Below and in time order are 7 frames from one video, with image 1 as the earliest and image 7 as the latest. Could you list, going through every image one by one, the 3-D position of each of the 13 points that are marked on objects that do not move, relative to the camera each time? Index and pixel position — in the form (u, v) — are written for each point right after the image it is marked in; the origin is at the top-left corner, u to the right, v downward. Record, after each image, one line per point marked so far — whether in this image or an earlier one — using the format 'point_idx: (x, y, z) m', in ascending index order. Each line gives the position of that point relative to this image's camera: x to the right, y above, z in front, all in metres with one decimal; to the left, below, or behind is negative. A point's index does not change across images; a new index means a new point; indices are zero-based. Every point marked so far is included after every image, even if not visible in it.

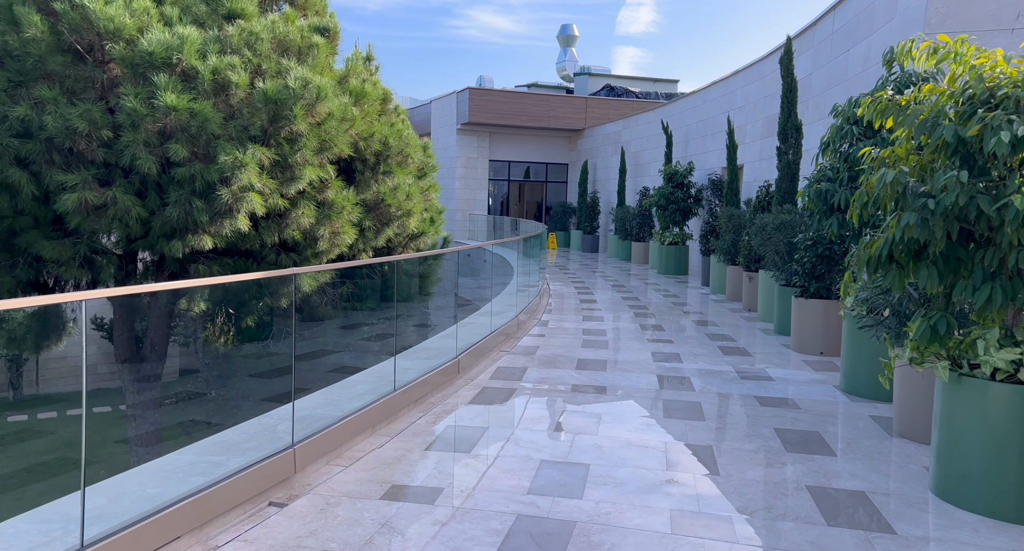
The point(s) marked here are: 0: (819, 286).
0: (+3.4, -0.1, +8.1) m
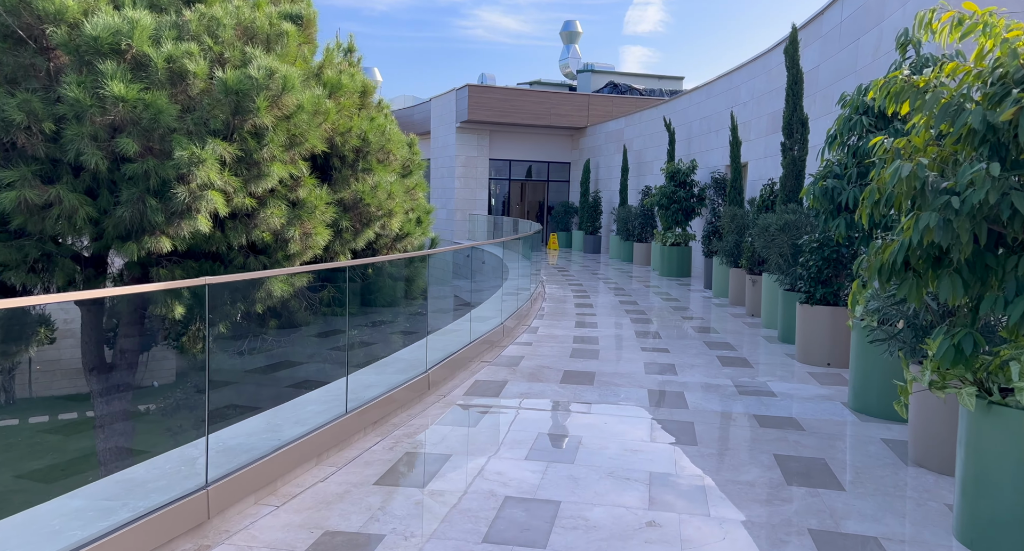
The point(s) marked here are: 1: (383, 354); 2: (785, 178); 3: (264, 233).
0: (+3.2, -0.2, +7.5) m
1: (-1.0, -0.6, +5.6) m
2: (+3.8, +1.4, +10.2) m
3: (-2.7, +0.5, +7.9) m
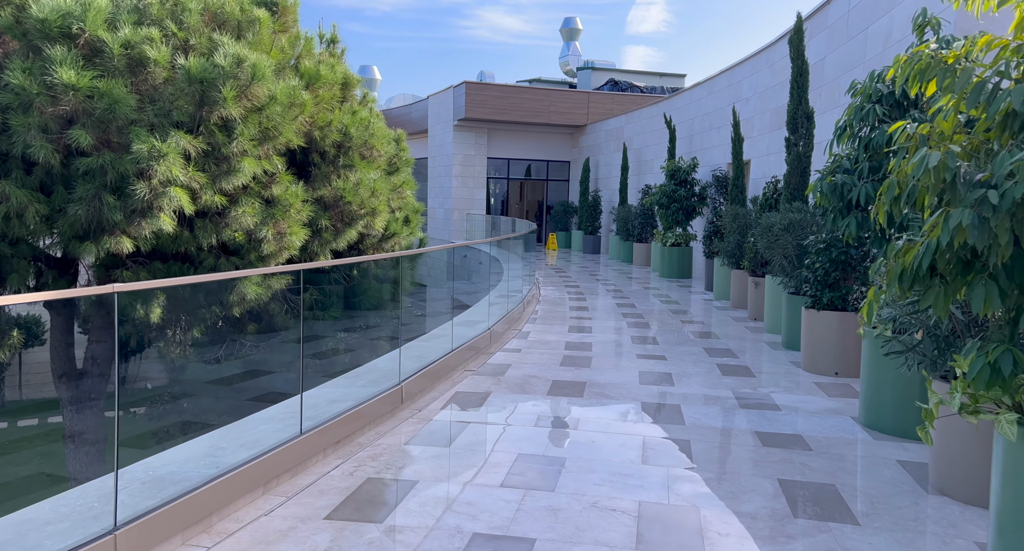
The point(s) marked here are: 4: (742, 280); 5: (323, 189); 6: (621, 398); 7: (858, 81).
0: (+3.1, -0.2, +7.0) m
1: (-1.2, -0.6, +5.1) m
2: (+3.7, +1.3, +9.7) m
3: (-2.8, +0.4, +7.5) m
4: (+3.7, -0.1, +11.7) m
5: (-2.2, +1.0, +8.6) m
6: (+0.9, -1.1, +6.3) m
7: (+2.6, +1.5, +5.6) m
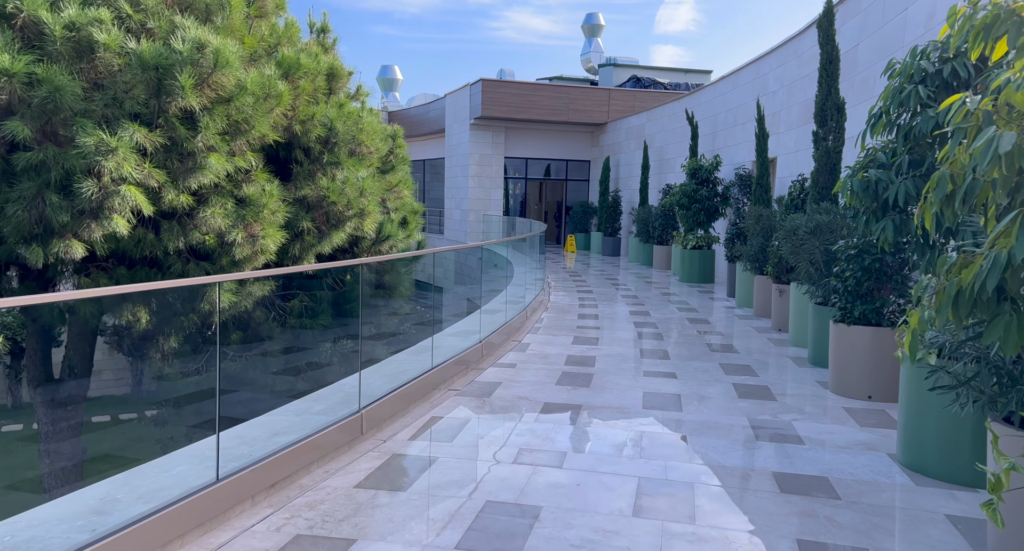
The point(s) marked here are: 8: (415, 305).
0: (+3.0, -0.3, +6.1) m
1: (-1.3, -0.7, +4.5) m
2: (+3.7, +1.2, +8.8) m
3: (-2.9, +0.4, +6.8) m
4: (+3.8, -0.2, +10.9) m
5: (-2.2, +1.0, +8.0) m
6: (+0.8, -1.1, +5.5) m
7: (+2.5, +1.4, +4.8) m
8: (-0.8, -0.2, +6.1) m
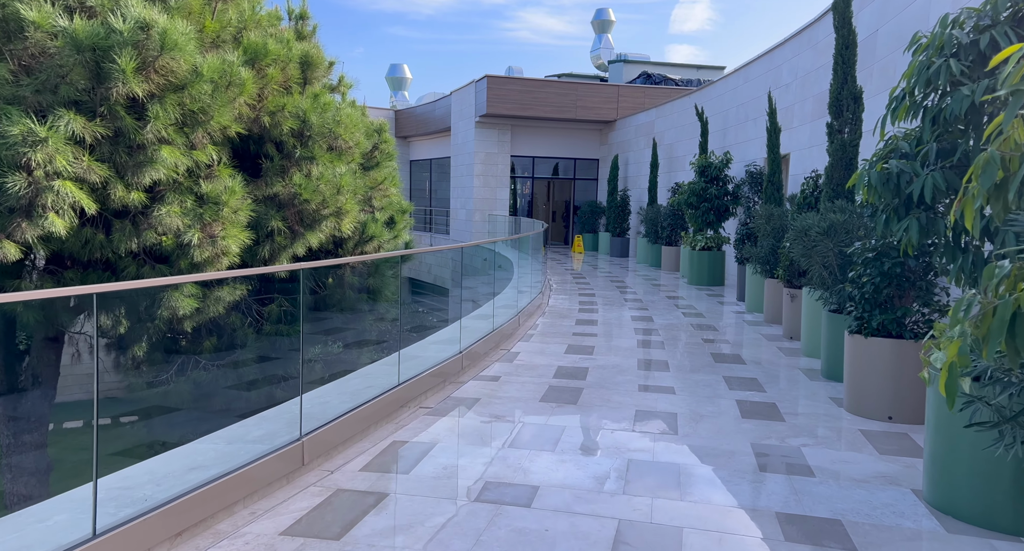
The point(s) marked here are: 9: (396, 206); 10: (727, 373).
0: (+2.8, -0.3, +5.5) m
1: (-1.5, -0.7, +3.9) m
2: (+3.5, +1.2, +8.1) m
3: (-3.0, +0.3, +6.3) m
4: (+3.7, -0.2, +10.2) m
5: (-2.4, +0.9, +7.4) m
6: (+0.6, -1.2, +4.9) m
7: (+2.3, +1.4, +4.1) m
8: (-1.0, -0.3, +5.5) m
9: (-1.6, +0.9, +9.9) m
10: (+2.2, -1.0, +7.4) m
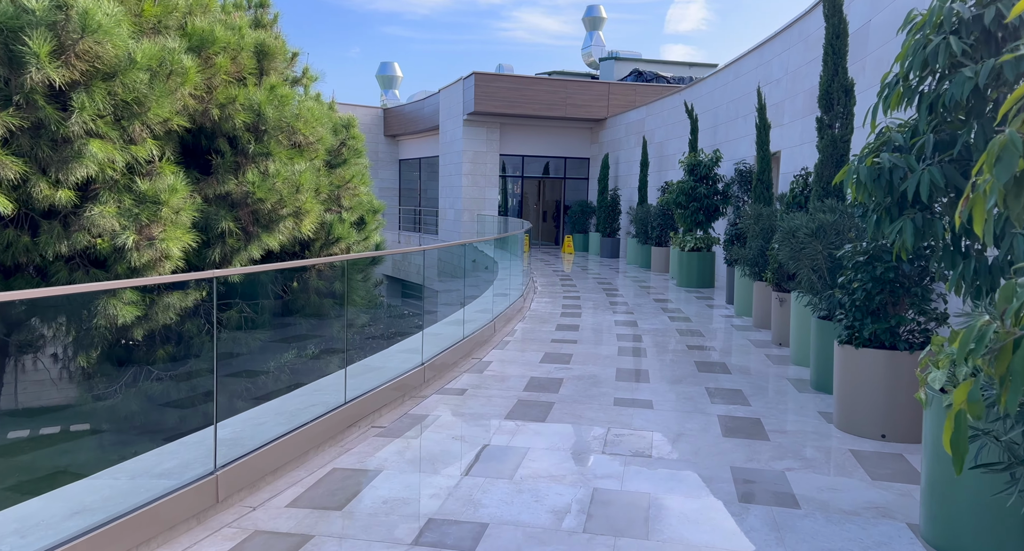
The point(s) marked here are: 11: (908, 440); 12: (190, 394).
0: (+2.5, -0.4, +5.0) m
1: (-1.8, -0.8, +3.4) m
2: (+3.2, +1.2, +7.7) m
3: (-3.3, +0.3, +5.8) m
4: (+3.4, -0.3, +9.7) m
5: (-2.7, +0.9, +6.9) m
6: (+0.3, -1.2, +4.4) m
7: (+2.0, +1.3, +3.7) m
8: (-1.3, -0.3, +5.0) m
9: (-1.9, +0.9, +9.4) m
10: (+1.9, -1.0, +6.9) m
11: (+2.7, -1.1, +5.0) m
12: (-1.7, -0.6, +3.7) m
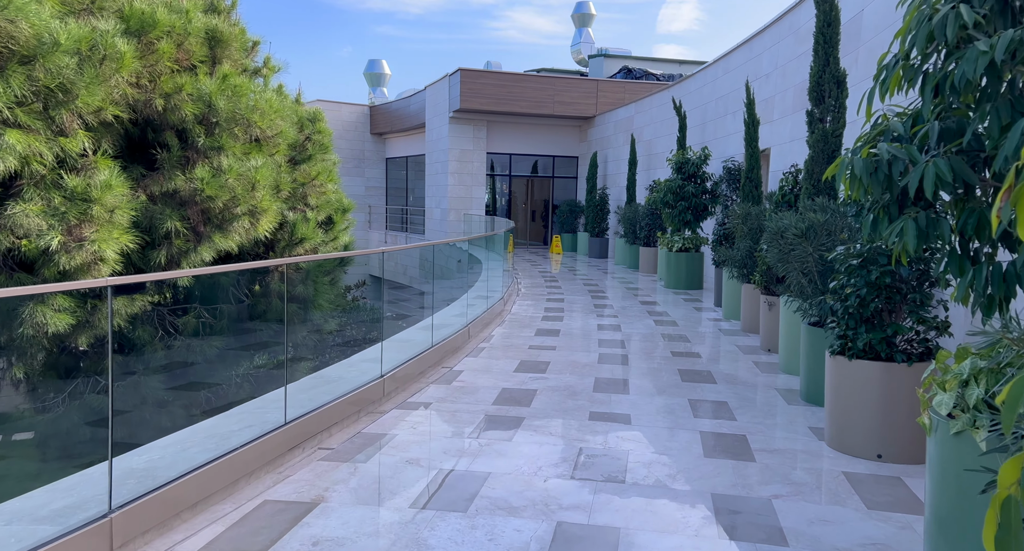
0: (+2.3, -0.4, +4.6) m
1: (-2.0, -0.8, +2.9) m
2: (+3.0, +1.1, +7.2) m
3: (-3.6, +0.3, +5.3) m
4: (+3.1, -0.3, +9.3) m
5: (-2.9, +0.8, +6.4) m
6: (+0.1, -1.3, +3.9) m
7: (+1.8, +1.3, +3.2) m
8: (-1.5, -0.4, +4.6) m
9: (-2.2, +0.9, +8.9) m
10: (+1.6, -1.1, +6.5) m
11: (+2.5, -1.2, +4.6) m
12: (-1.9, -0.6, +3.2) m
